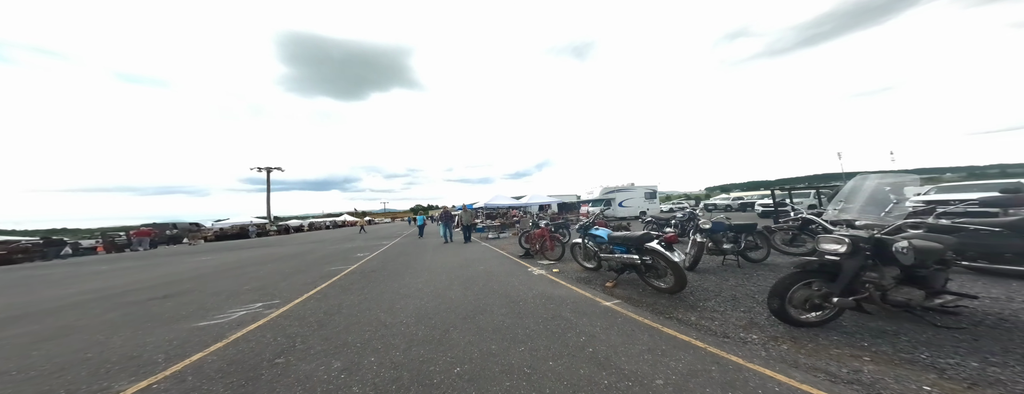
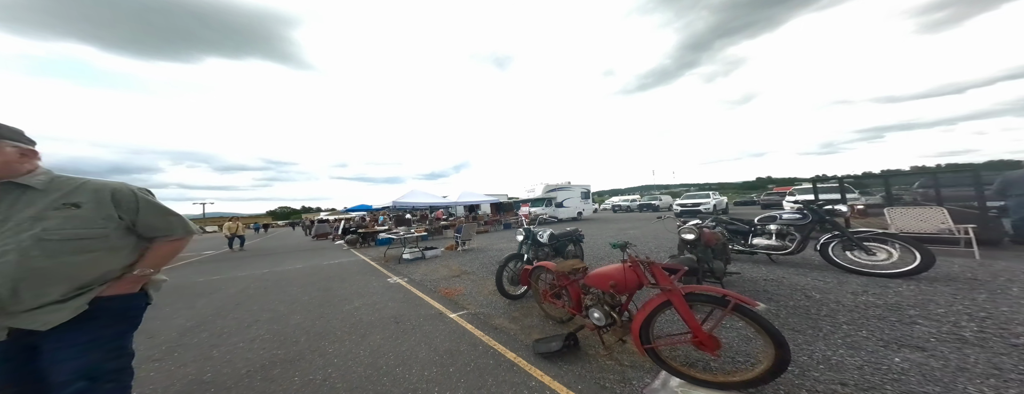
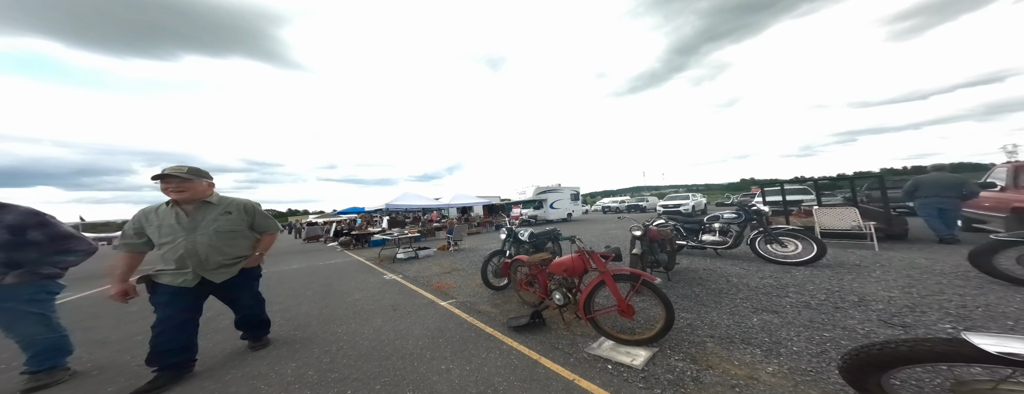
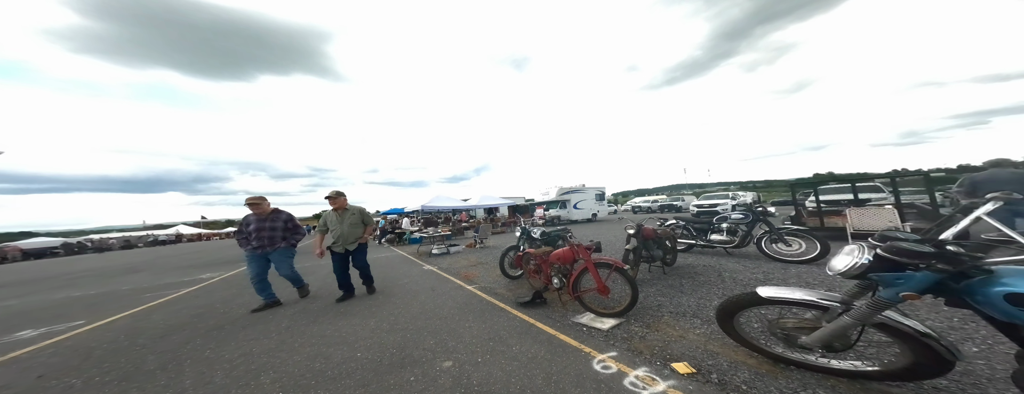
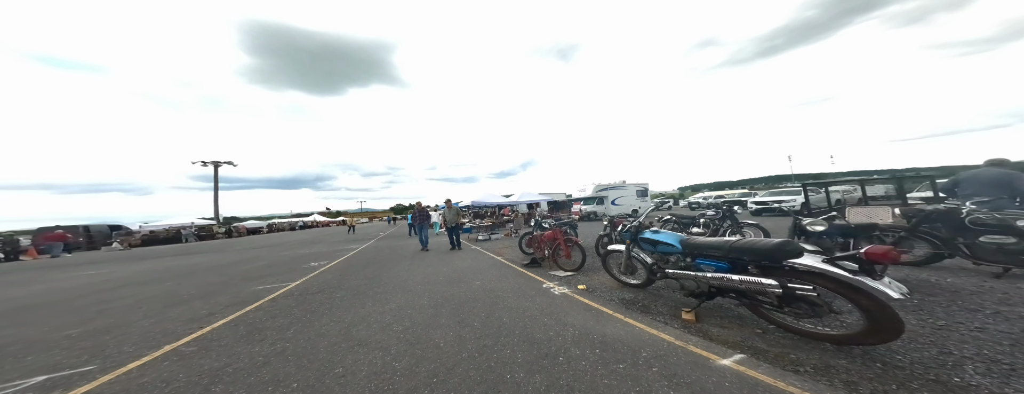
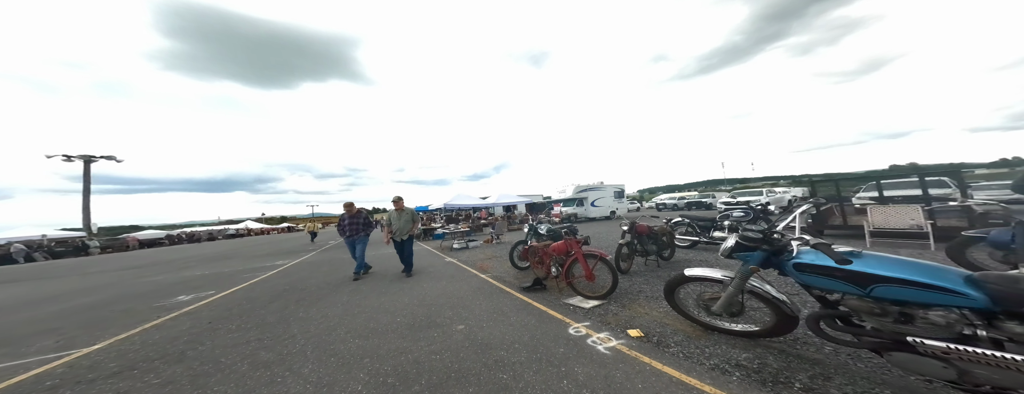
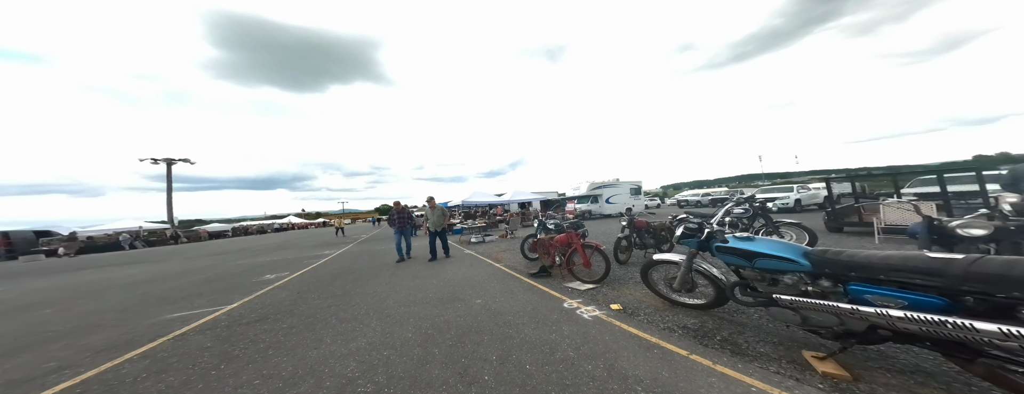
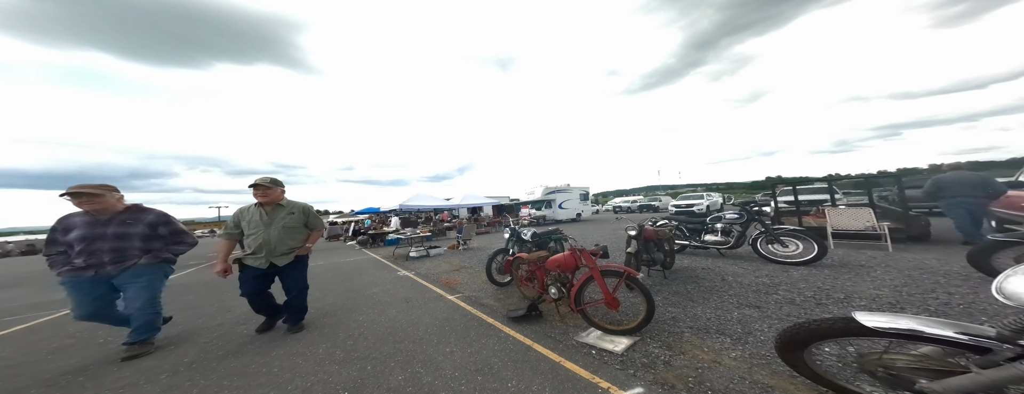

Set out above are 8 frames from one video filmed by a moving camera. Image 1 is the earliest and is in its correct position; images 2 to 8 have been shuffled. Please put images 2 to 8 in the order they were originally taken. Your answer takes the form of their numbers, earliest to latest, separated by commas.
5, 7, 6, 4, 8, 3, 2
